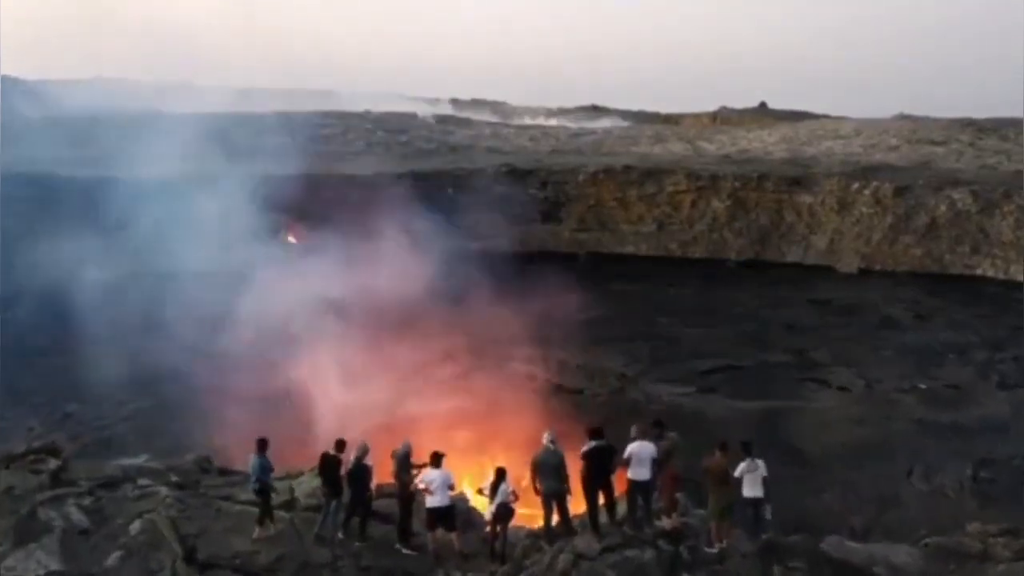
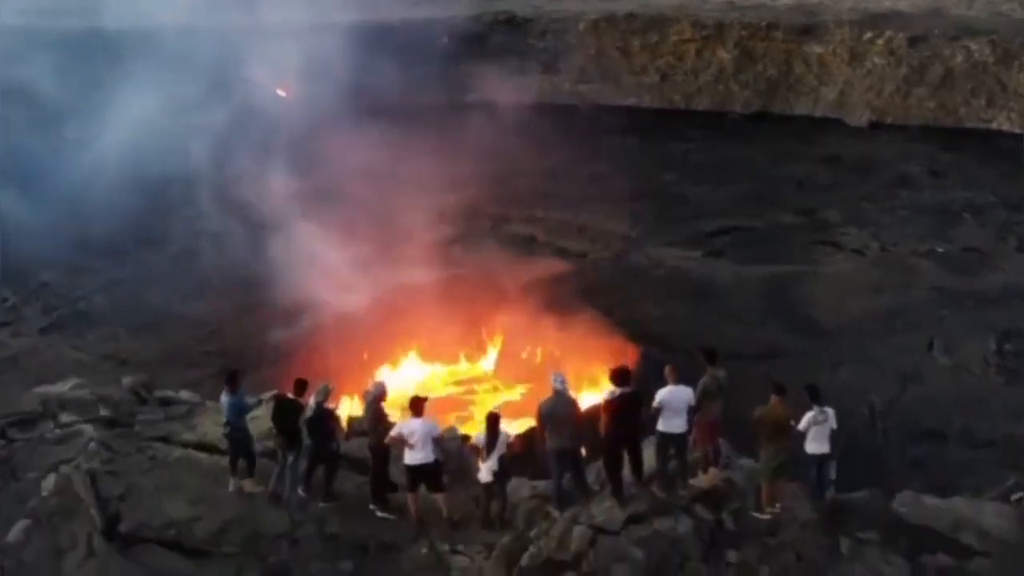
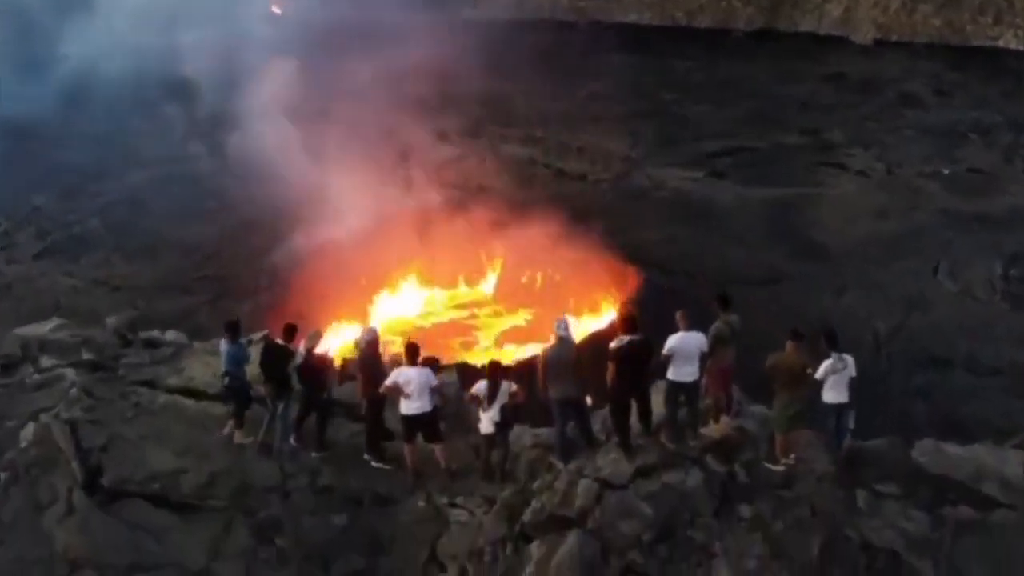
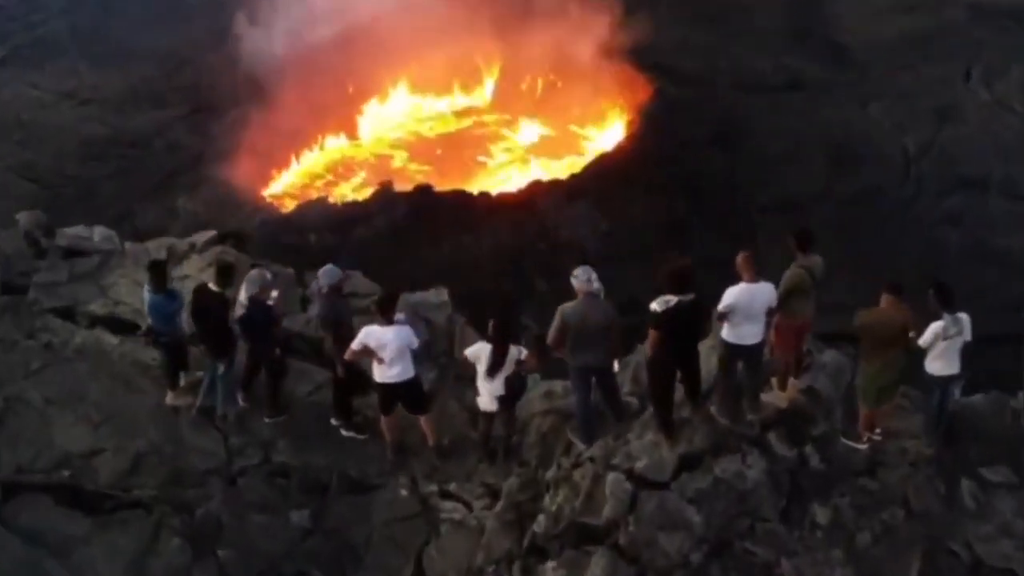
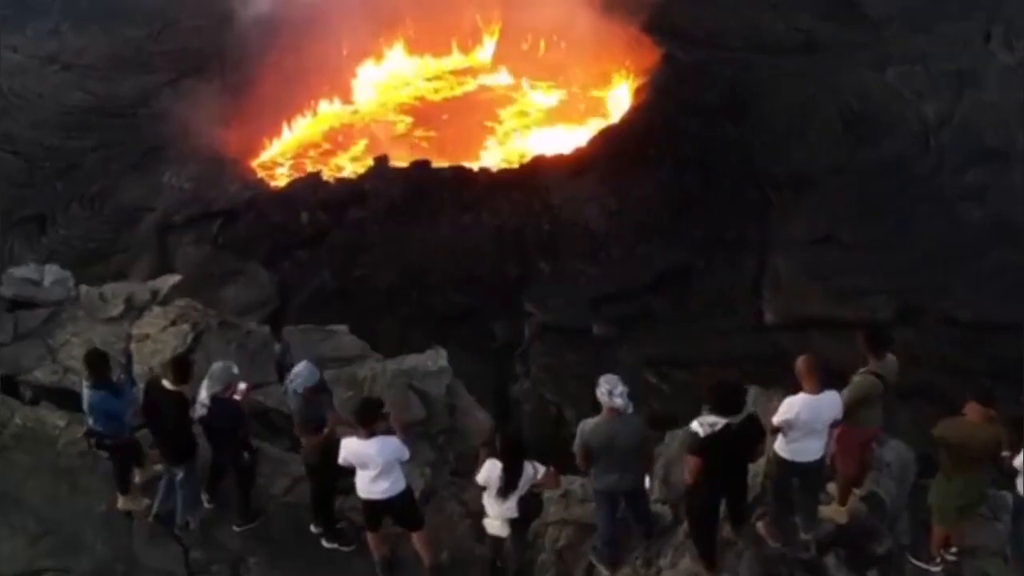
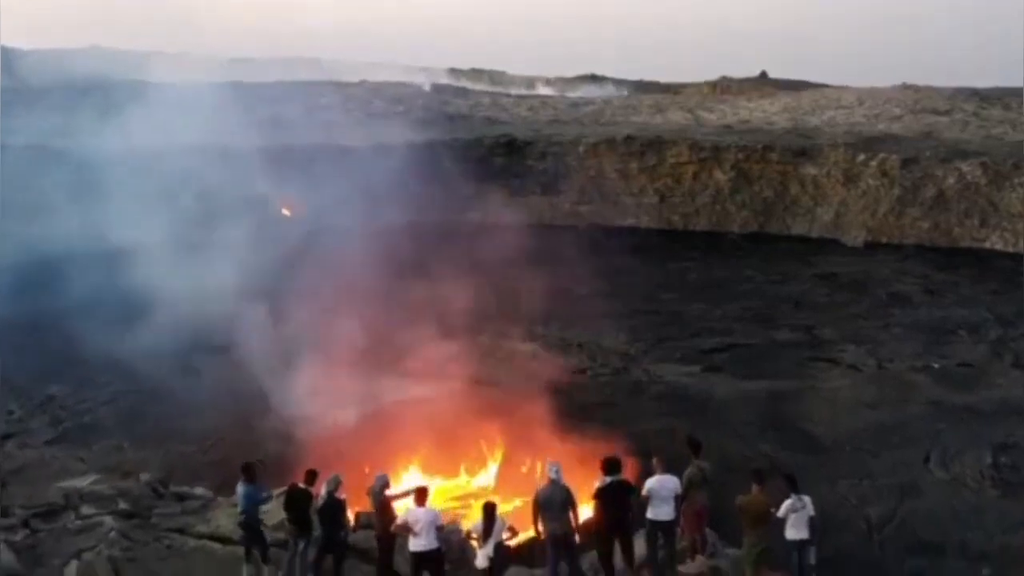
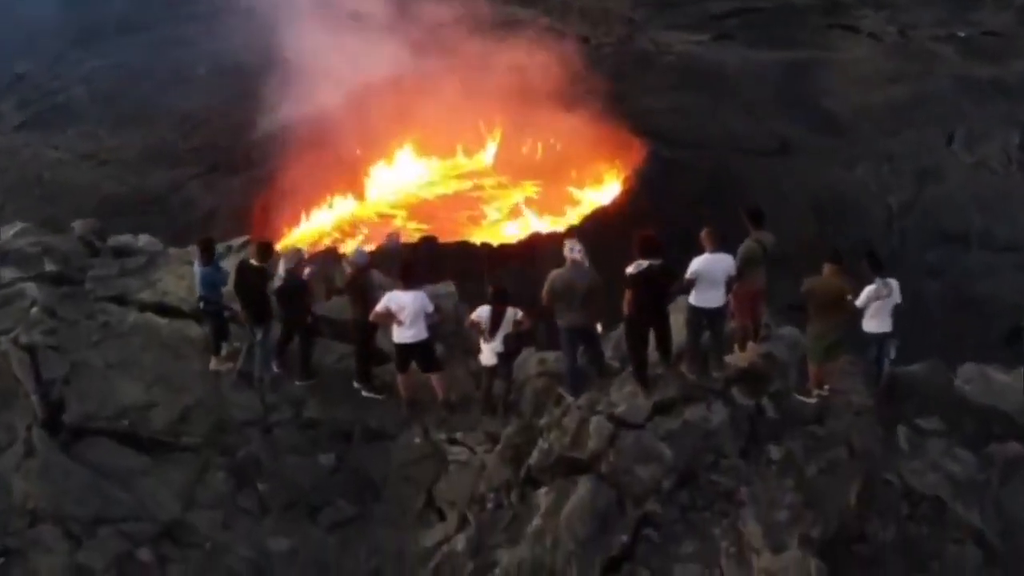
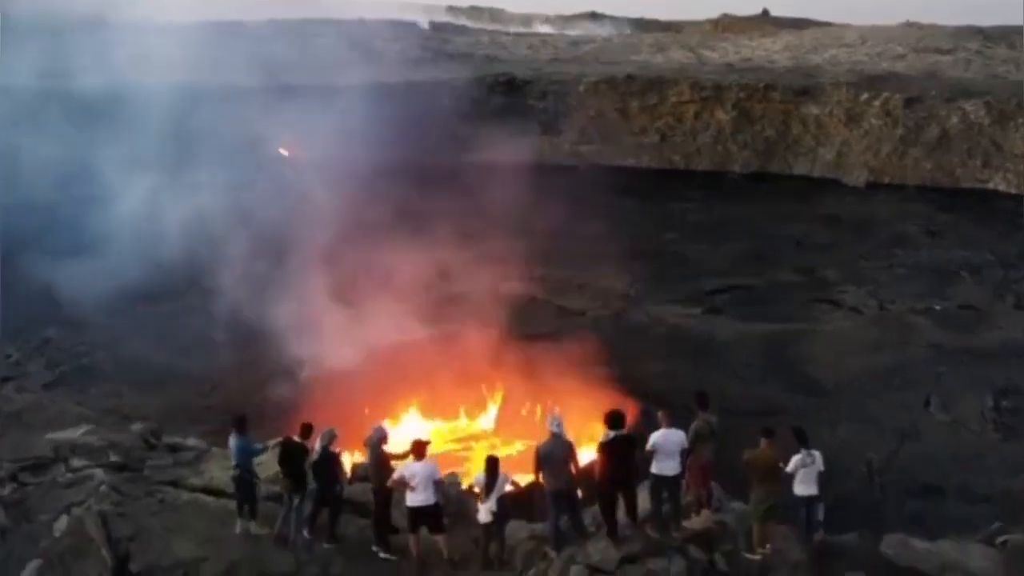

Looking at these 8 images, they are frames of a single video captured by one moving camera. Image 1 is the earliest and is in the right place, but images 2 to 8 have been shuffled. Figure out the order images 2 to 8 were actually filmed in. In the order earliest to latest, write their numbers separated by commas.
6, 8, 2, 3, 7, 4, 5
